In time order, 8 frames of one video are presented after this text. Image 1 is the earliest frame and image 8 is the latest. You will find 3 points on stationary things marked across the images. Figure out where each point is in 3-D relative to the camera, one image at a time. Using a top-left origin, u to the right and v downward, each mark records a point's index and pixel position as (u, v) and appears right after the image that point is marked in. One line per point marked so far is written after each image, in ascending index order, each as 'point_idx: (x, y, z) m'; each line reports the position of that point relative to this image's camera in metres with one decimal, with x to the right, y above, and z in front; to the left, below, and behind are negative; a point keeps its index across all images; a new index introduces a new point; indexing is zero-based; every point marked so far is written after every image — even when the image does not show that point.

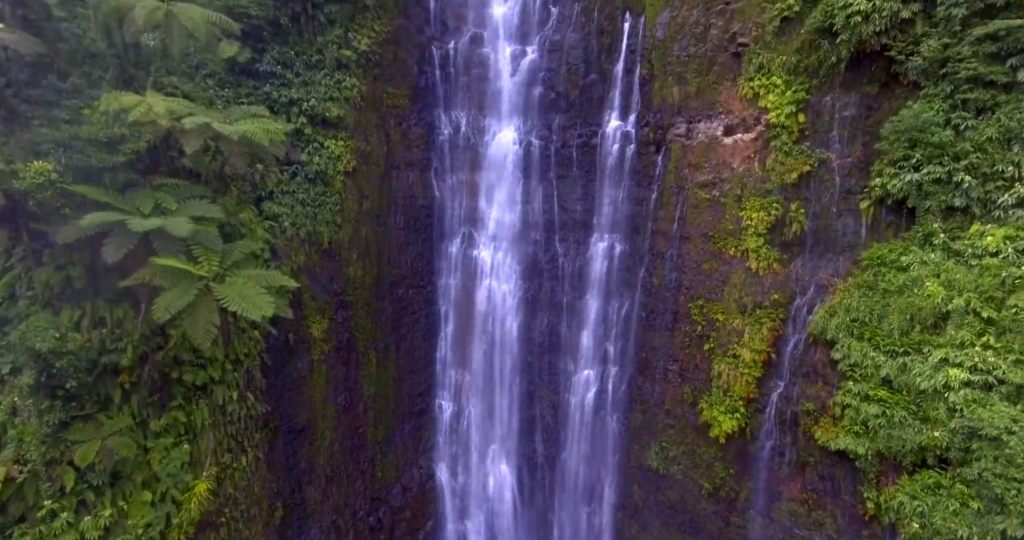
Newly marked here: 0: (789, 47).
0: (+4.2, +3.4, +10.0) m
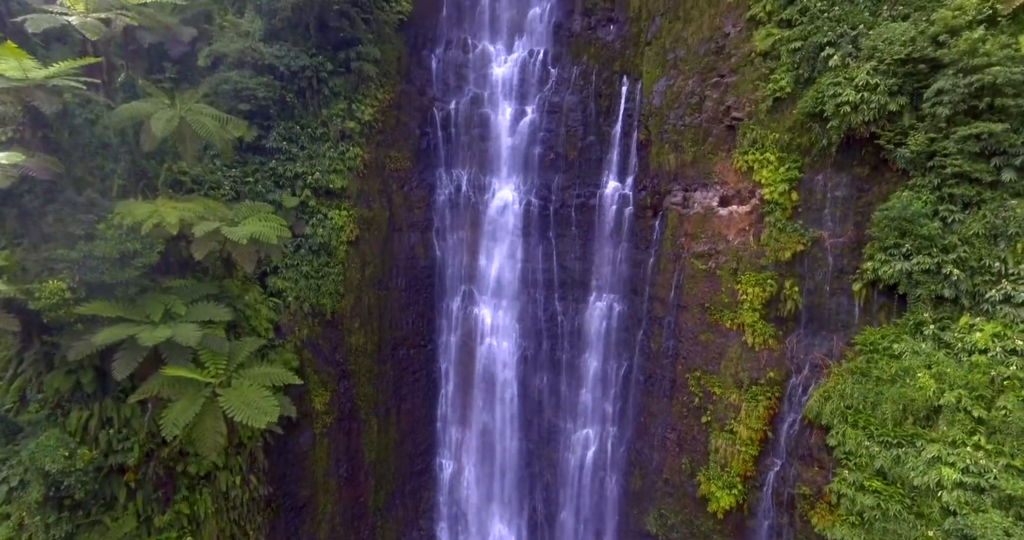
0: (+4.2, +2.3, +10.2) m
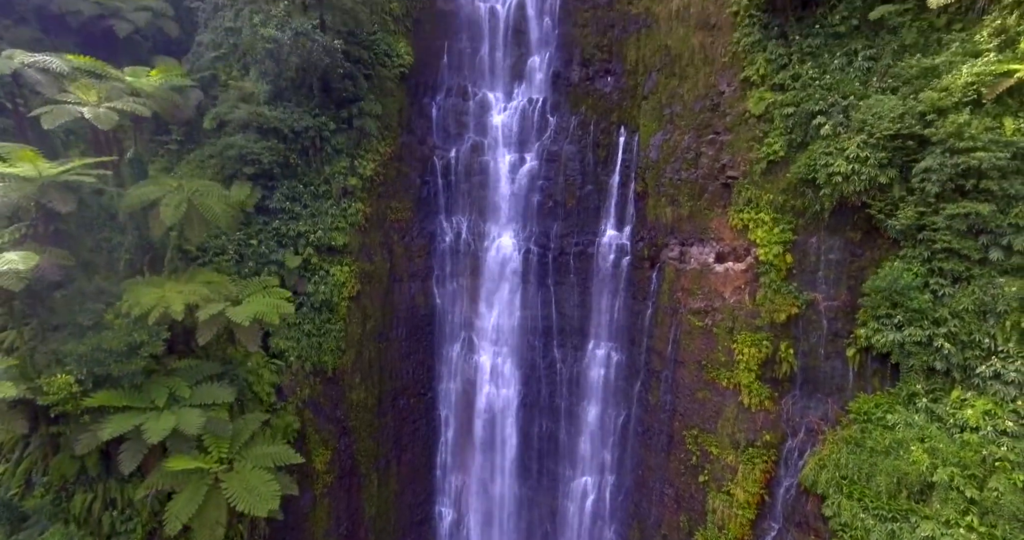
0: (+4.1, +1.3, +10.4) m
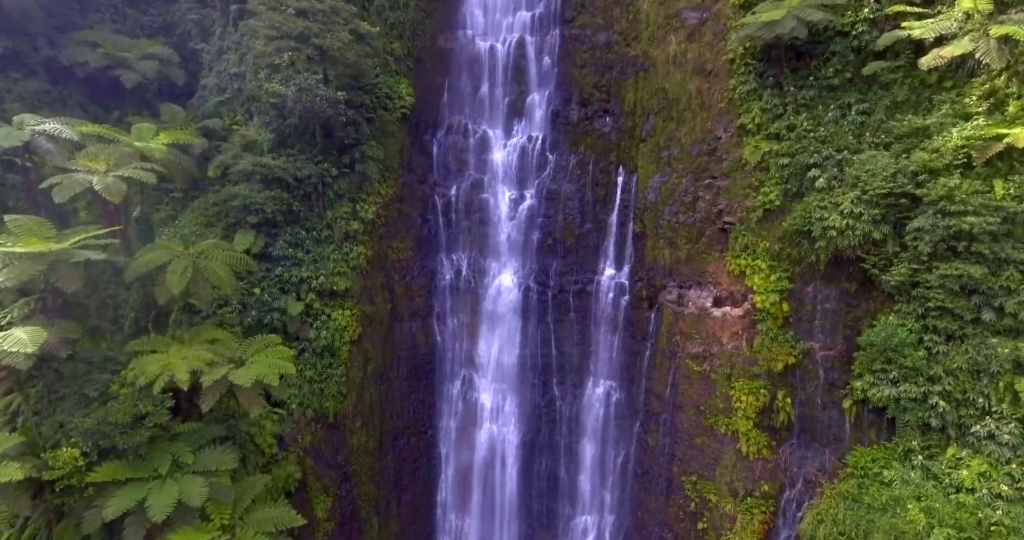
0: (+4.1, +0.6, +10.6) m
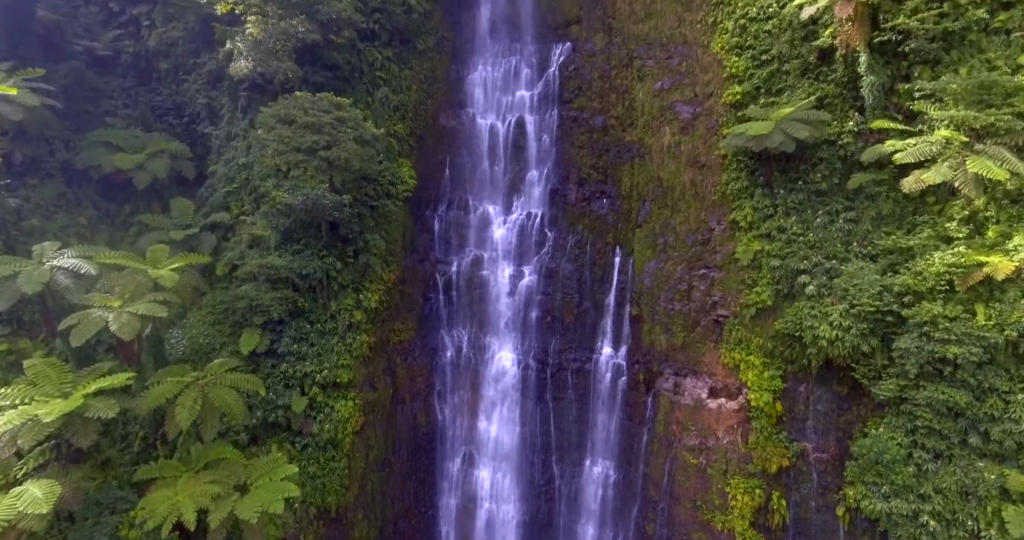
0: (+4.1, -1.0, +10.9) m
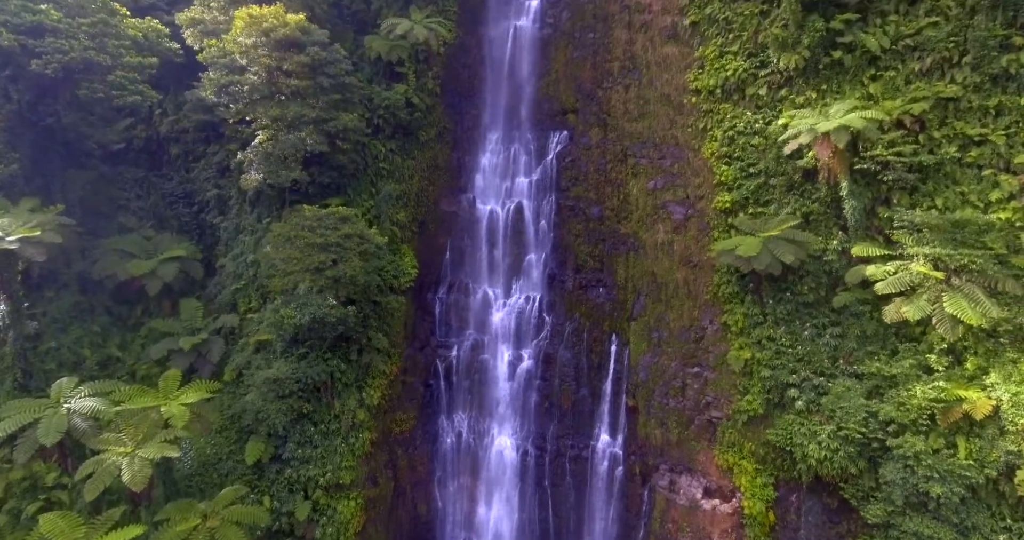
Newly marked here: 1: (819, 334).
0: (+4.1, -2.9, +11.2) m
1: (+5.0, -1.1, +10.7) m
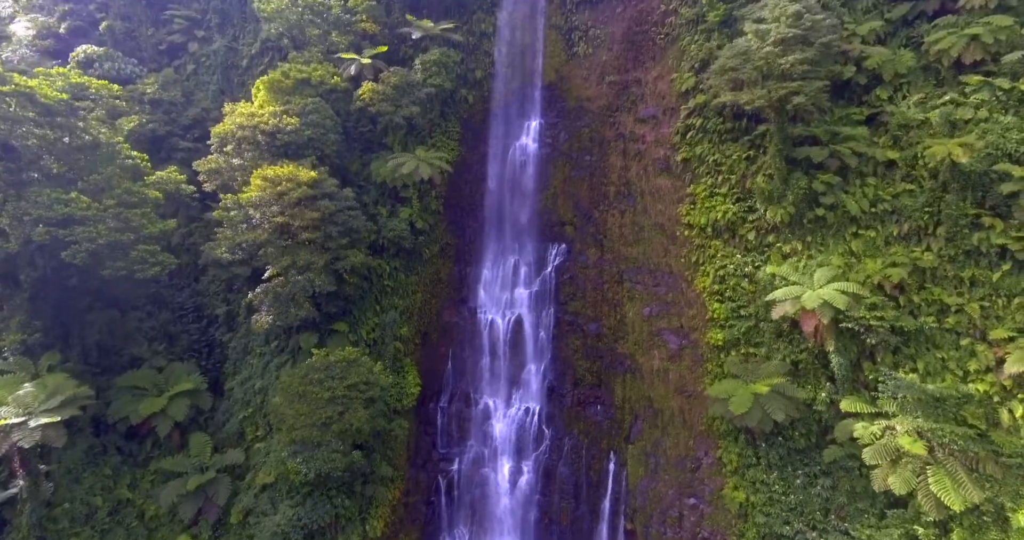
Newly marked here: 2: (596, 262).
0: (+4.1, -5.5, +11.4) m
1: (+5.0, -3.6, +11.0) m
2: (+2.1, +0.2, +16.6) m
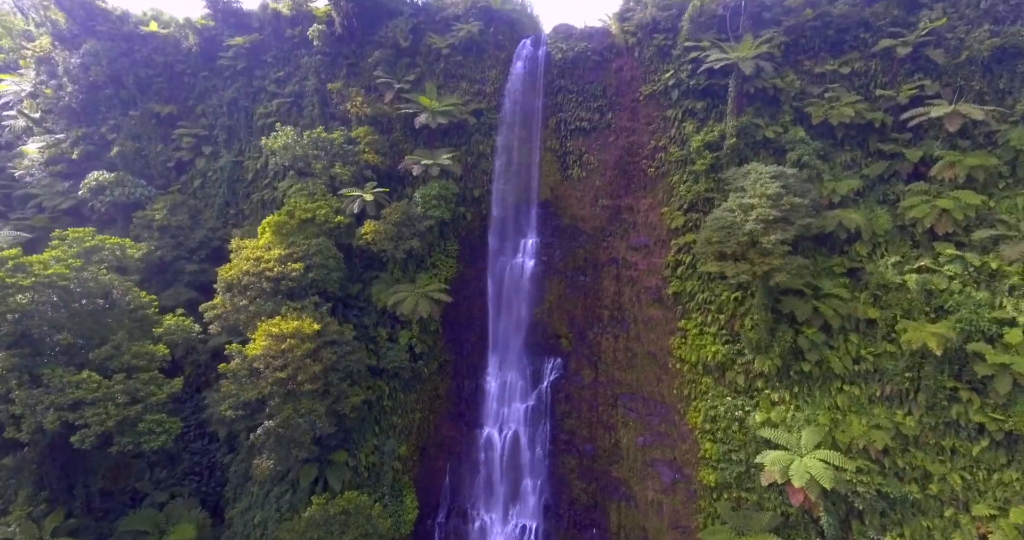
0: (+4.1, -8.2, +11.3) m
1: (+4.9, -6.3, +11.2) m
2: (+2.0, -2.9, +17.0) m
